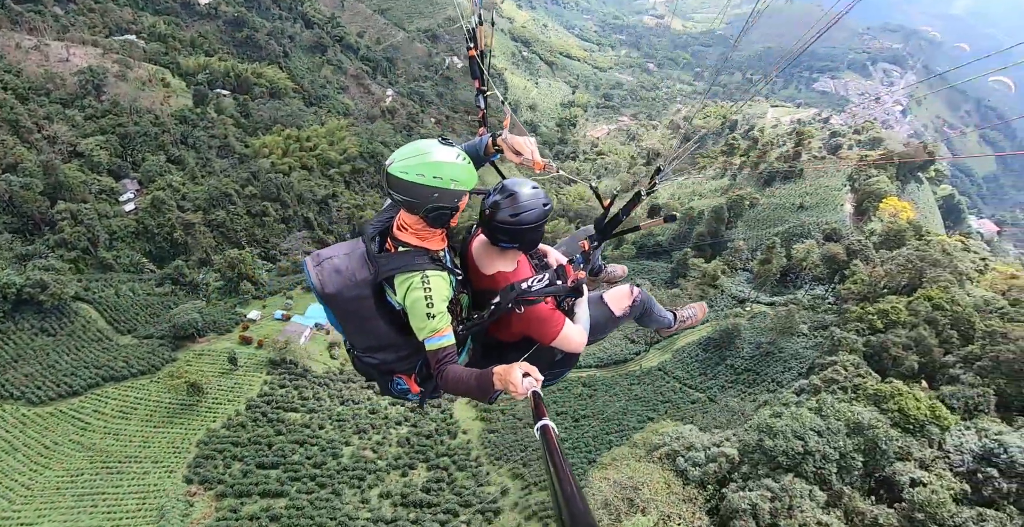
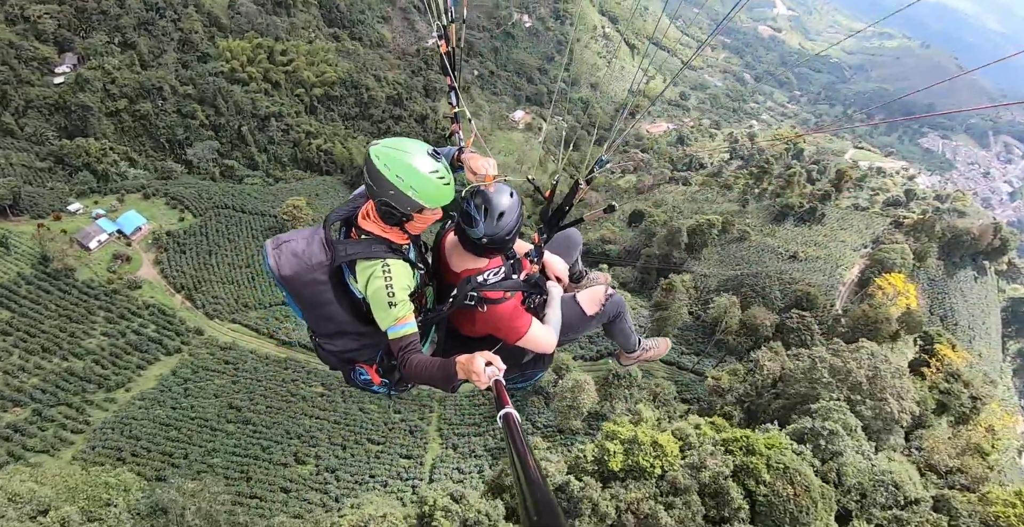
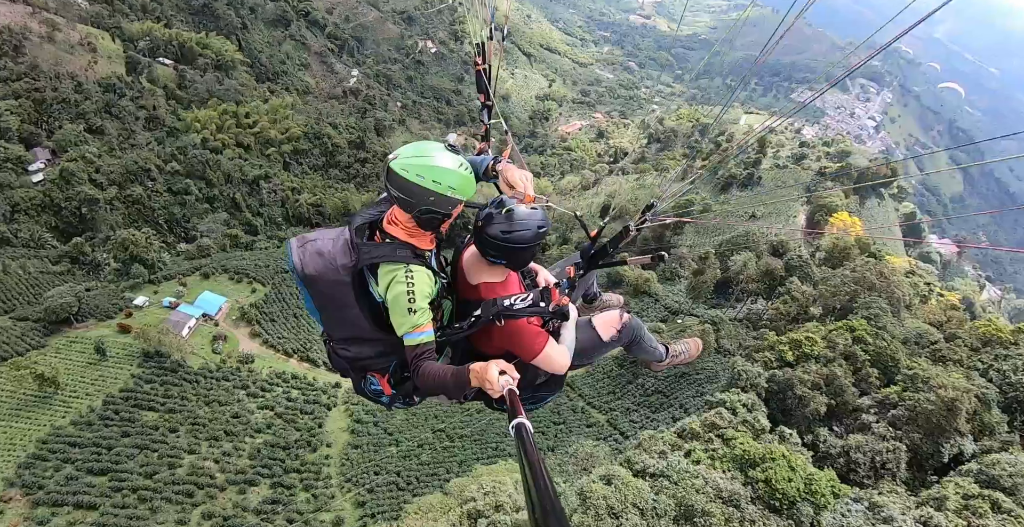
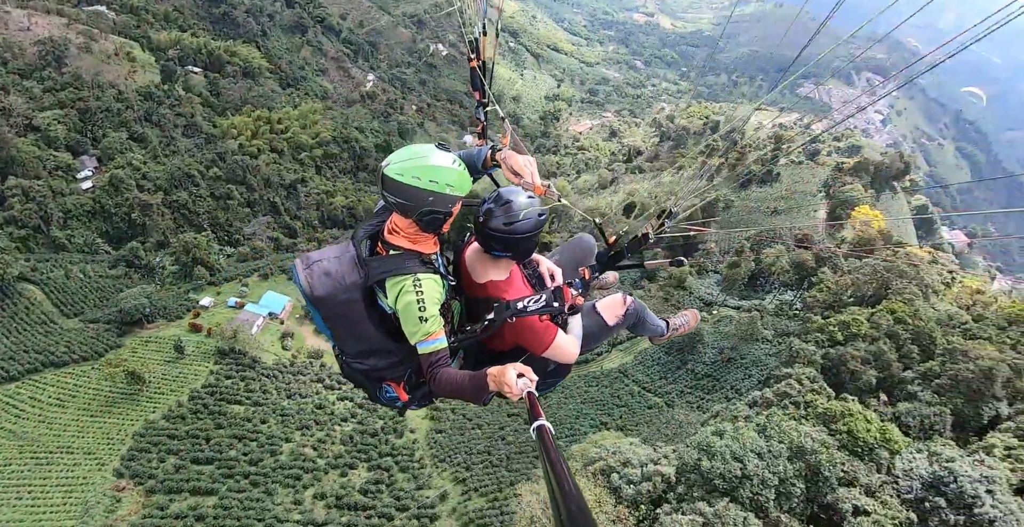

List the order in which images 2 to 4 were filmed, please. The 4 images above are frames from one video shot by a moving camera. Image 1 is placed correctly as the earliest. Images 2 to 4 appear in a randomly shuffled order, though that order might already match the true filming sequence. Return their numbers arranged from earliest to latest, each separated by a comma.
4, 3, 2
